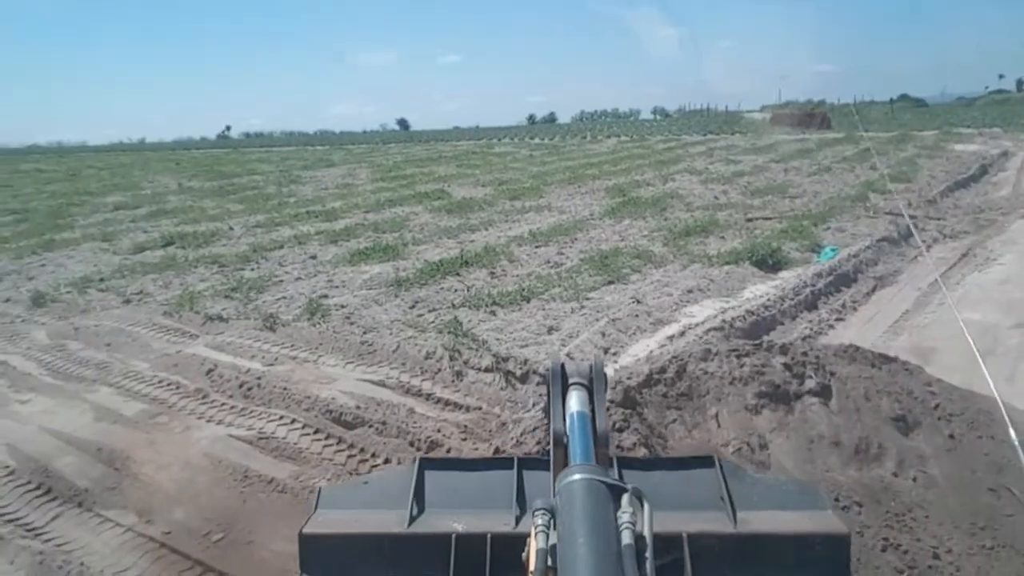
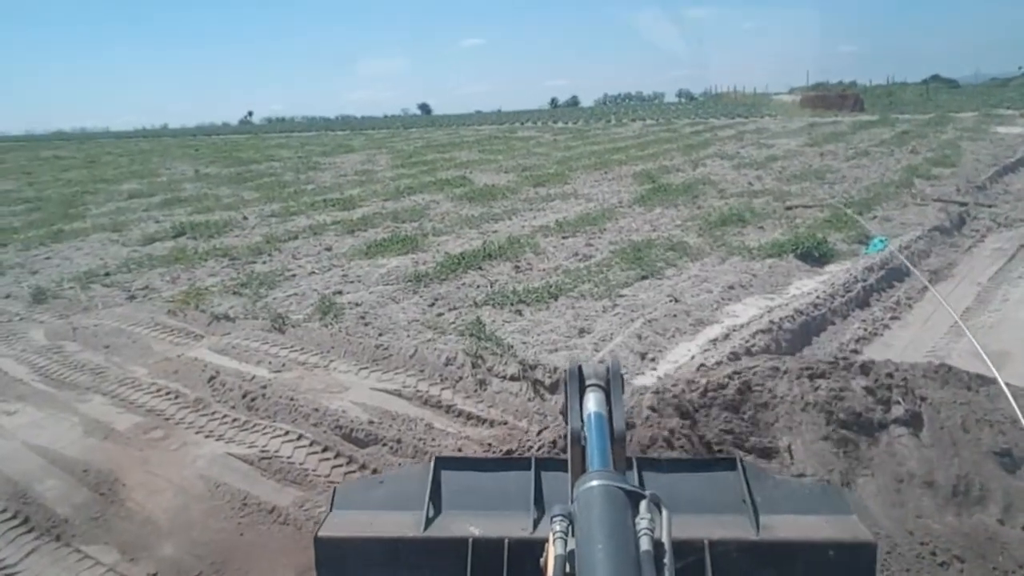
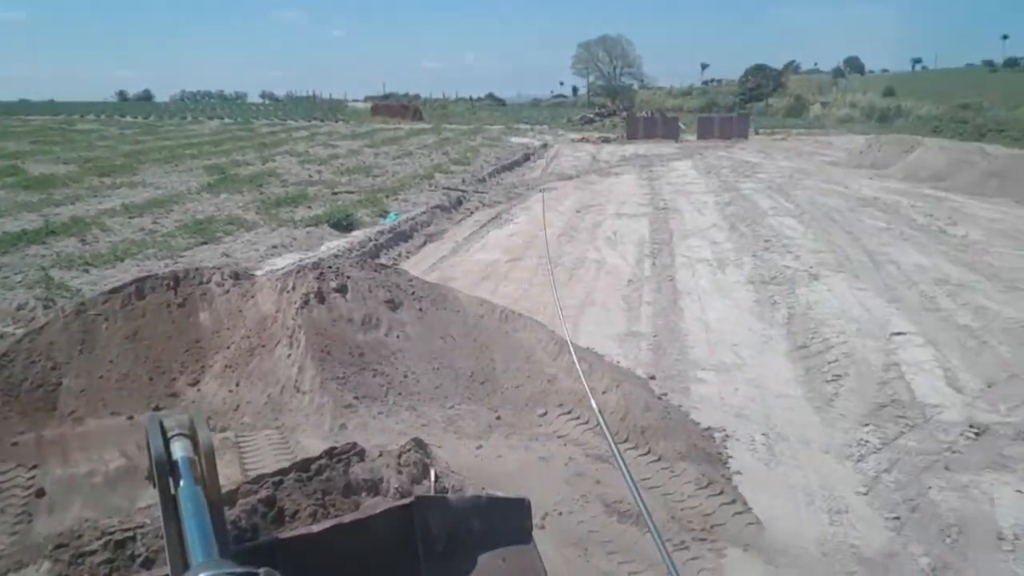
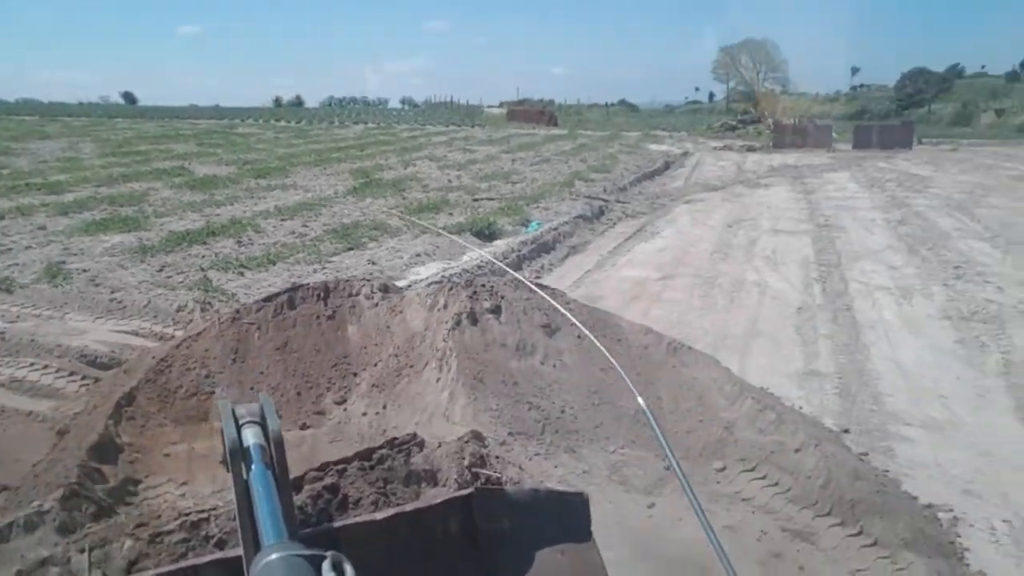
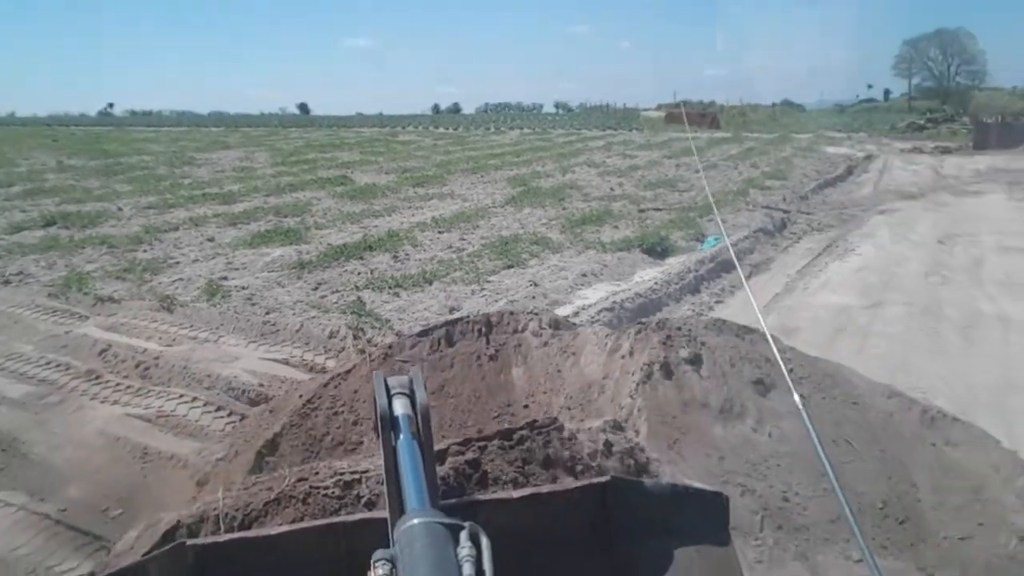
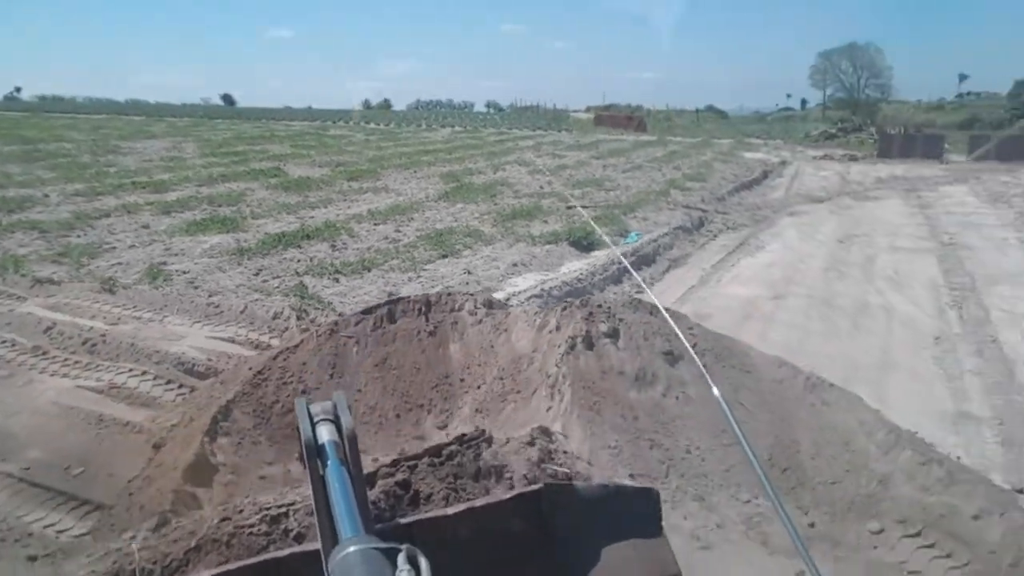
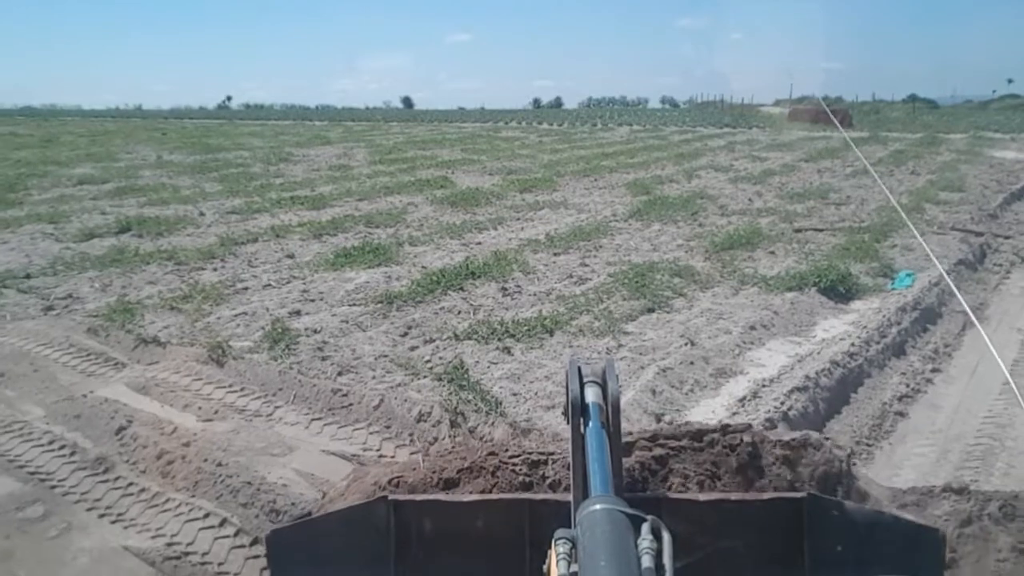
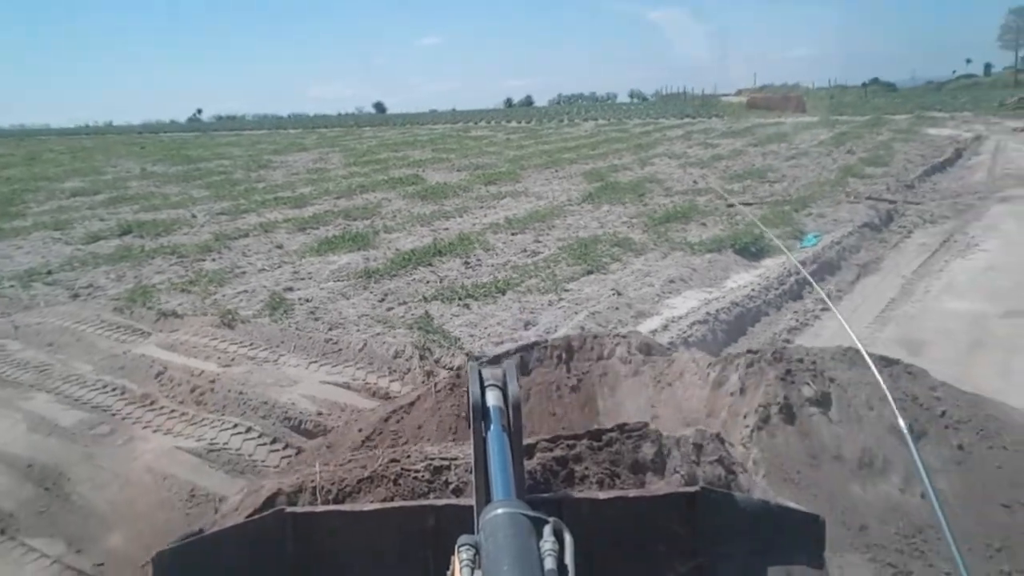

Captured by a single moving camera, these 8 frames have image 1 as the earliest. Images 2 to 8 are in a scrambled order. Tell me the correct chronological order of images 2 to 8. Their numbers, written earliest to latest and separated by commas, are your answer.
2, 7, 8, 5, 6, 4, 3
